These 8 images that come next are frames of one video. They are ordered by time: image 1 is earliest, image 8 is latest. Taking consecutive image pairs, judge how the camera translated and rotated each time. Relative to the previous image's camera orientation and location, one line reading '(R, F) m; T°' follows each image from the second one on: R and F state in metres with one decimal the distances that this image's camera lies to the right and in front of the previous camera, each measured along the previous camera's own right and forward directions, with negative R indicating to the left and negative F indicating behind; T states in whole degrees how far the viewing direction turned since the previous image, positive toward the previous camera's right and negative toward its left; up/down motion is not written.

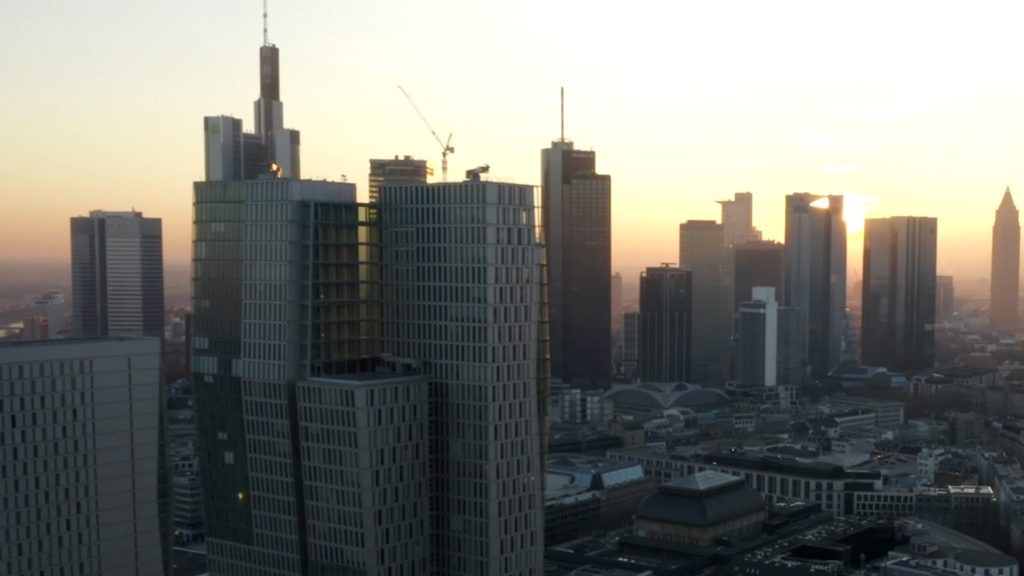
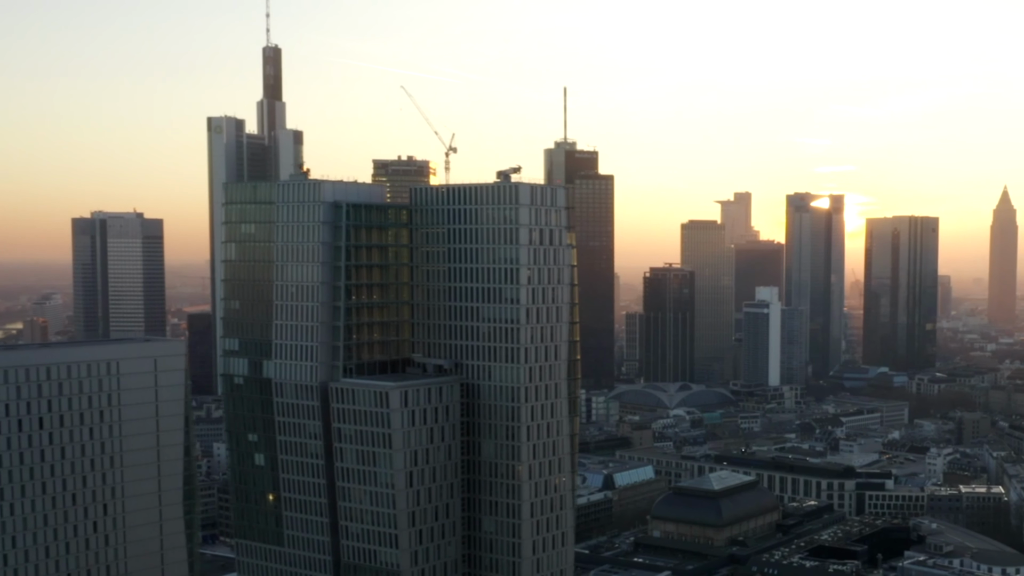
(-2.6, -0.1) m; 0°
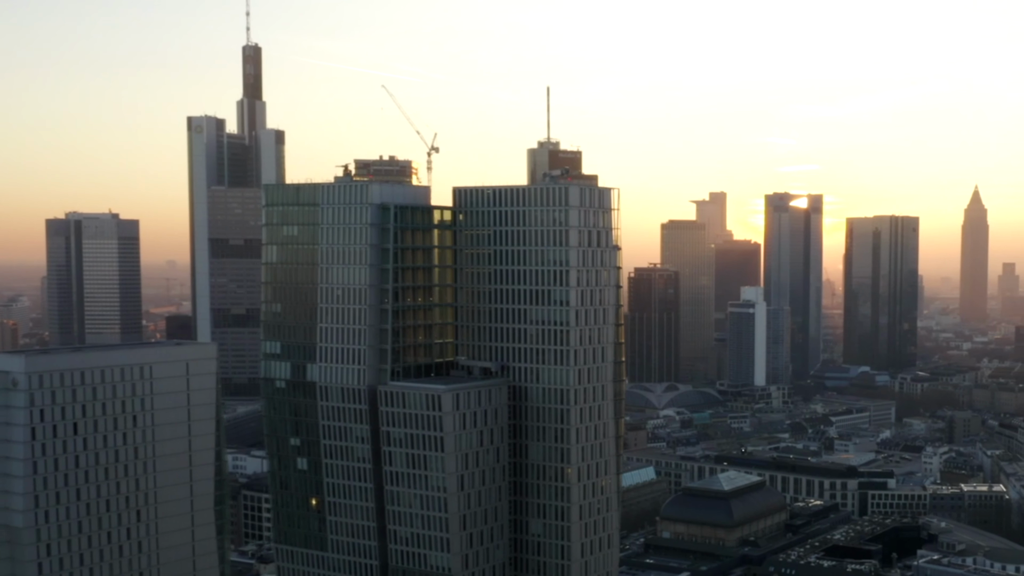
(-5.7, +0.4) m; +1°
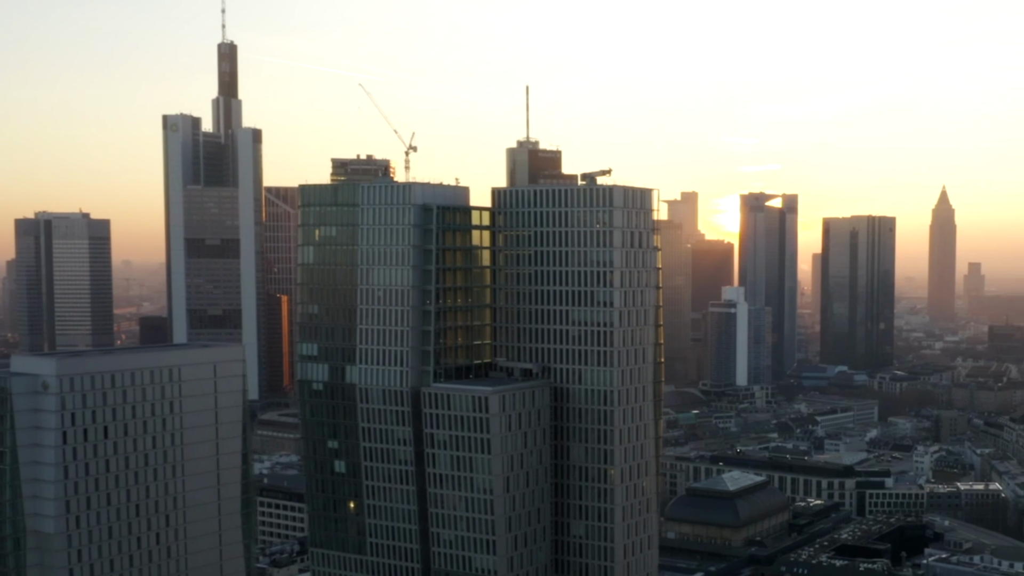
(-5.5, +0.5) m; +2°
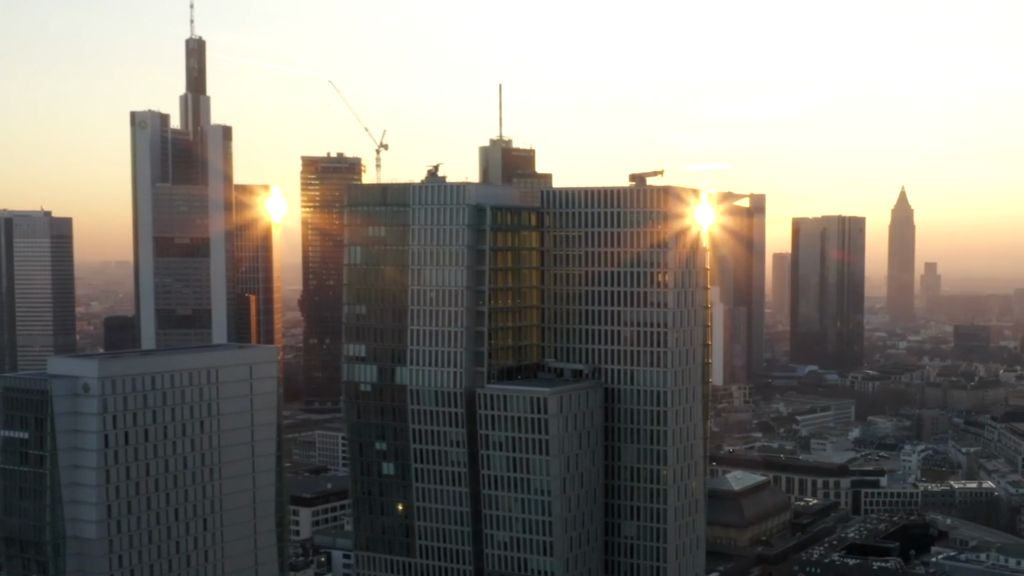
(-6.9, +0.5) m; +2°
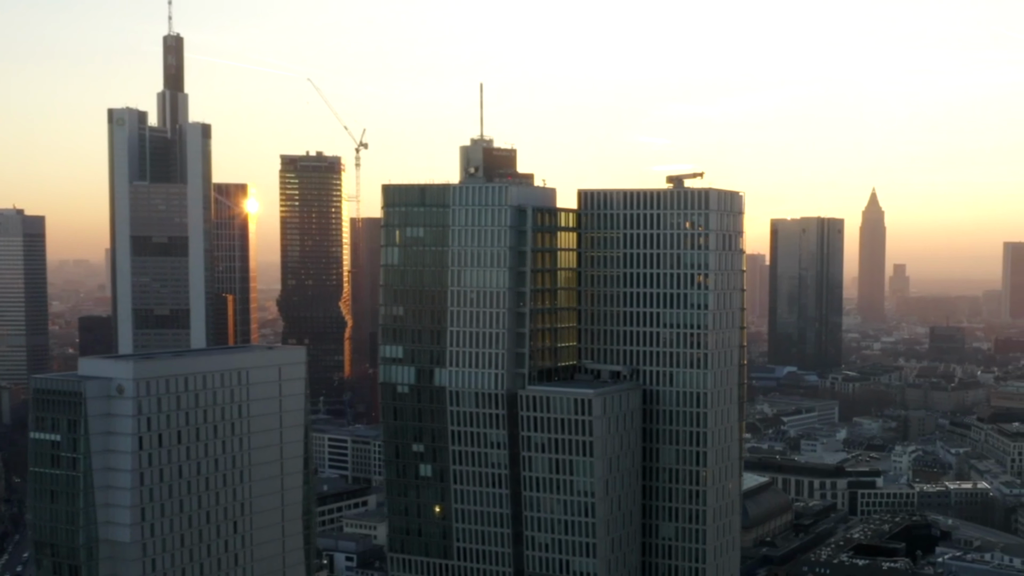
(-5.2, +0.2) m; +2°
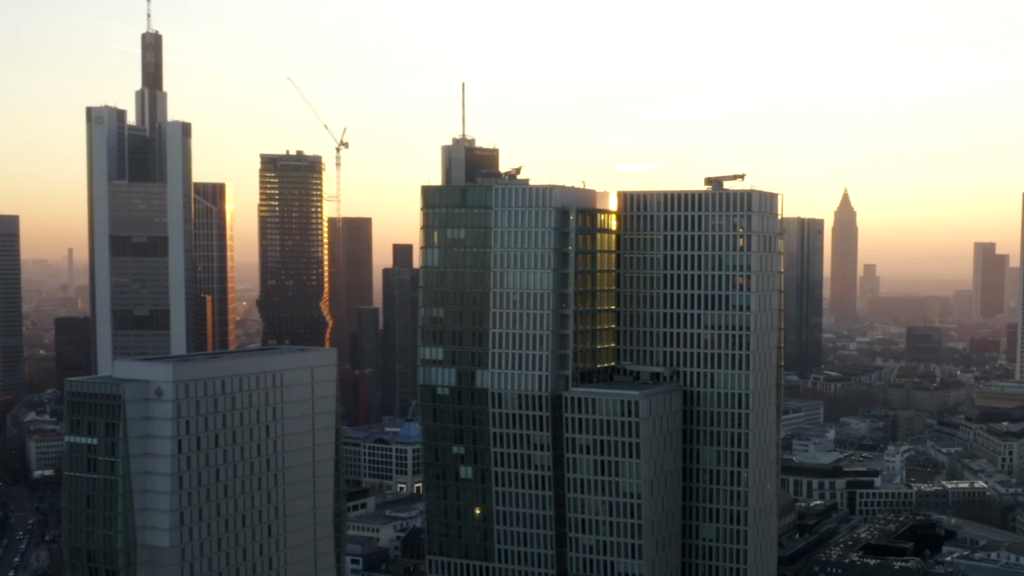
(-5.2, +0.1) m; +1°
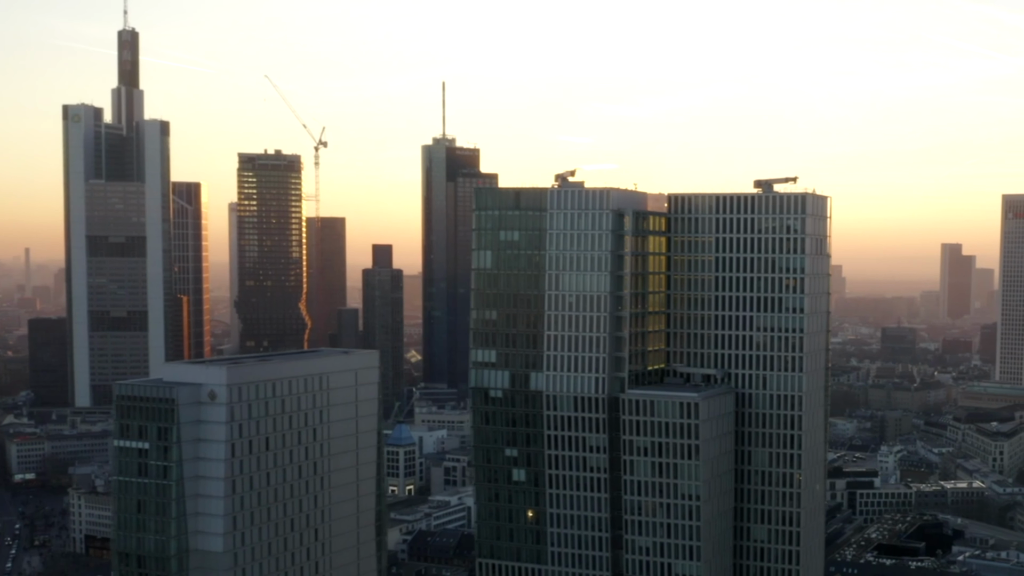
(-6.5, 0.0) m; +2°
